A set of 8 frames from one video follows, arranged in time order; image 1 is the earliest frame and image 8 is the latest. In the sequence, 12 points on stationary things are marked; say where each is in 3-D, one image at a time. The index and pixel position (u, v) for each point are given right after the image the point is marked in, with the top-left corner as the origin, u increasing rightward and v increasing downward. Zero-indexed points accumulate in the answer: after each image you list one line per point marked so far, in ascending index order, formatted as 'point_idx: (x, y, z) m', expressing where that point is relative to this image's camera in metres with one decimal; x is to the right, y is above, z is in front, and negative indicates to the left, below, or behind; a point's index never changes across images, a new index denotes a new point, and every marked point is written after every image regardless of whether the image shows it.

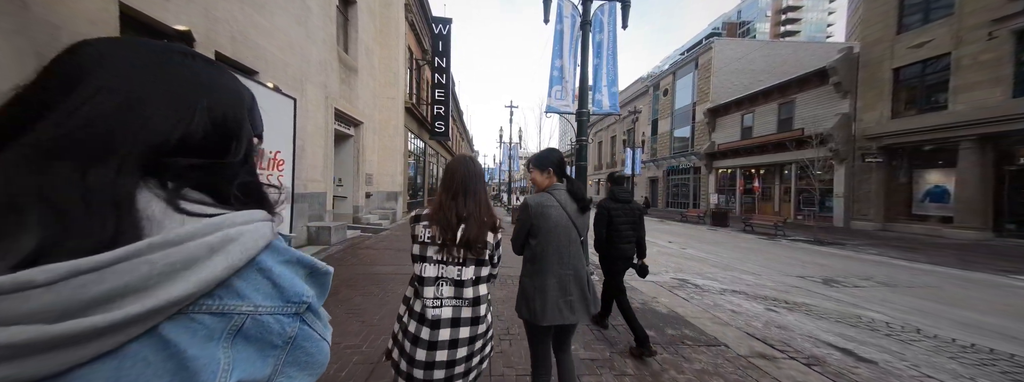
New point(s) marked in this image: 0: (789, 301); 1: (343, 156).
0: (+5.4, -2.2, +4.9) m
1: (-7.5, +1.5, +11.2) m
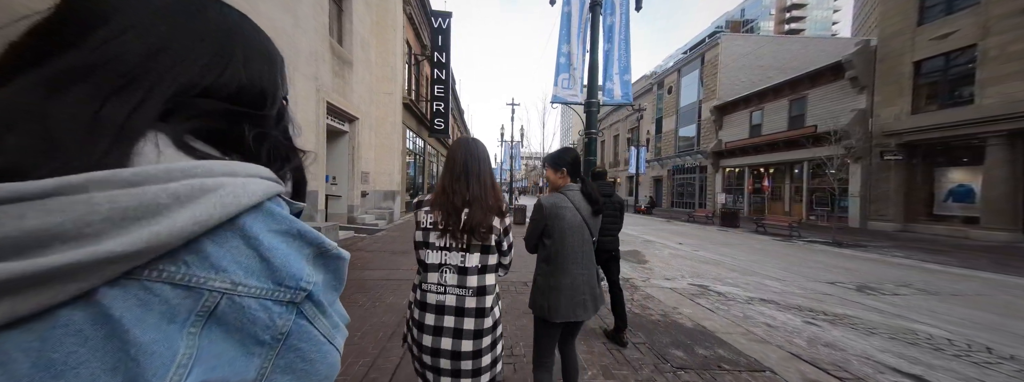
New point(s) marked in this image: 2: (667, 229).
0: (+5.5, -2.1, +4.4) m
1: (-7.4, +1.6, +10.7) m
2: (+9.0, -2.3, +14.7) m
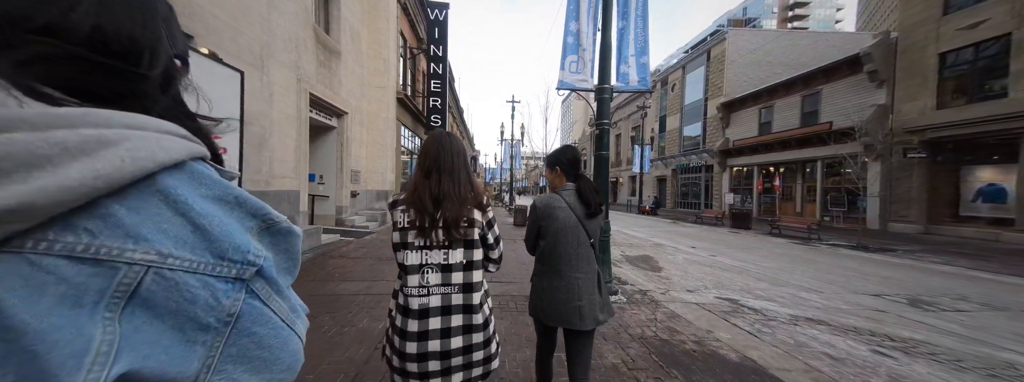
0: (+5.5, -2.1, +3.6) m
1: (-7.4, +1.6, +10.0) m
2: (+9.0, -2.2, +13.9) m
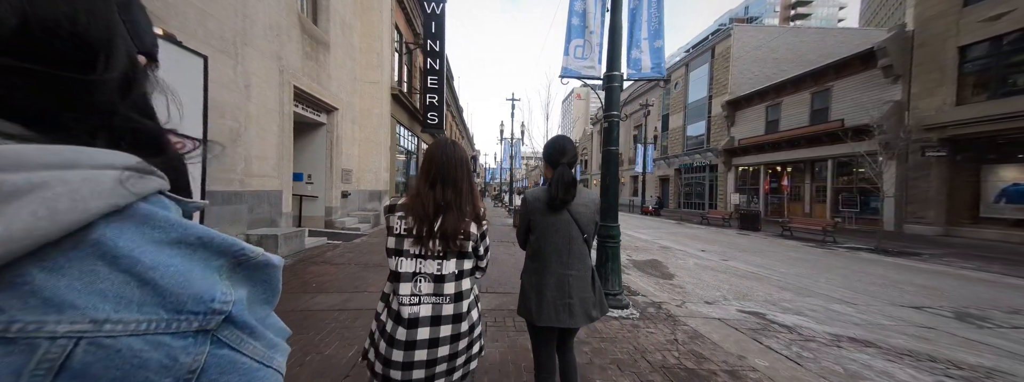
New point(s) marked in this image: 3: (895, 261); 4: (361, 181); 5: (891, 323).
0: (+5.4, -2.1, +3.1) m
1: (-7.4, +1.6, +9.4) m
2: (+9.0, -2.3, +13.4) m
3: (+12.8, -2.3, +8.4) m
4: (-6.8, +0.5, +11.3) m
5: (+6.2, -2.2, +4.1) m
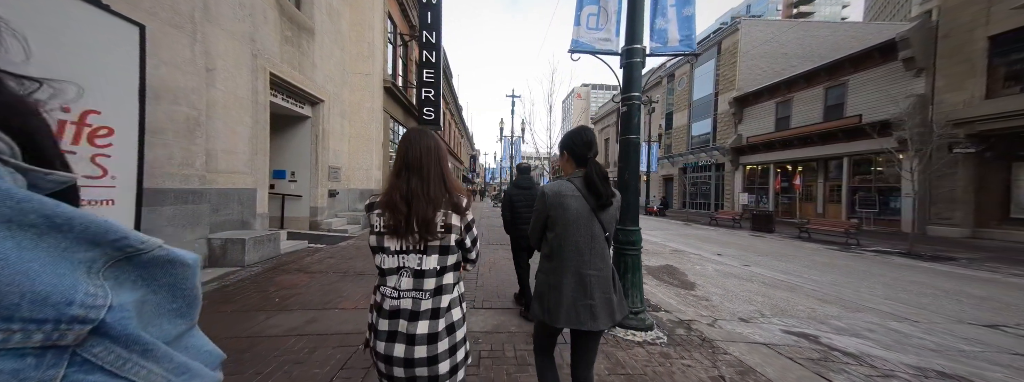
0: (+5.4, -2.0, +2.3) m
1: (-7.4, +1.6, +8.7) m
2: (+9.0, -2.2, +12.6) m
3: (+12.8, -2.3, +7.7) m
4: (-6.8, +0.5, +10.5) m
5: (+6.2, -2.1, +3.4) m
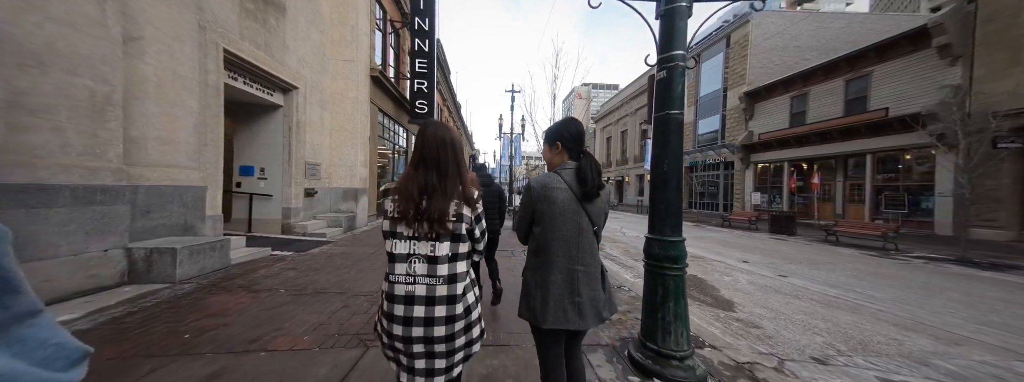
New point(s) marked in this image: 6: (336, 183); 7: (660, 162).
0: (+5.4, -2.0, +1.3) m
1: (-7.5, +1.7, +7.7) m
2: (+9.0, -2.2, +11.6) m
3: (+12.7, -2.2, +6.6) m
4: (-6.8, +0.5, +9.5) m
5: (+6.2, -2.1, +2.4) m
6: (-6.8, +0.3, +9.7) m
7: (+1.6, +0.3, +2.7) m
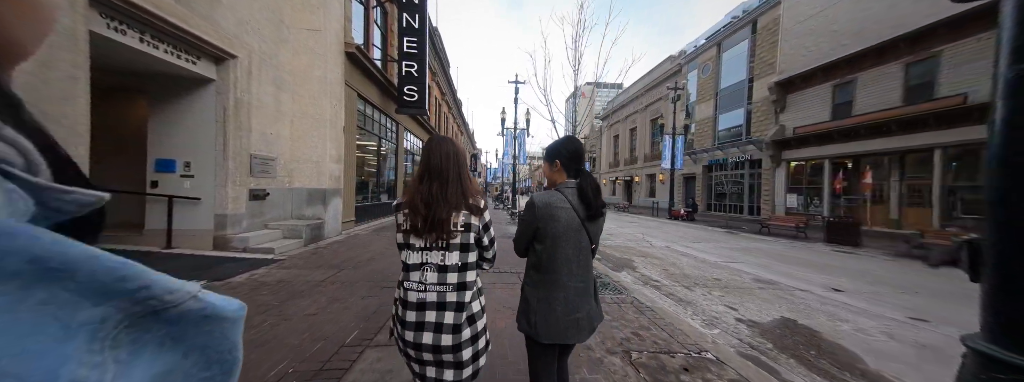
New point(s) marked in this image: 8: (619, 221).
0: (+5.5, -2.1, -0.7) m
1: (-7.3, +1.6, +5.8) m
2: (+9.2, -2.2, +9.5) m
3: (+12.9, -2.3, +4.5) m
4: (-6.7, +0.5, +7.6) m
5: (+6.3, -2.1, +0.4) m
6: (-6.6, +0.2, +7.8) m
7: (+1.7, +0.3, +0.7) m
8: (+7.6, -2.2, +18.0) m
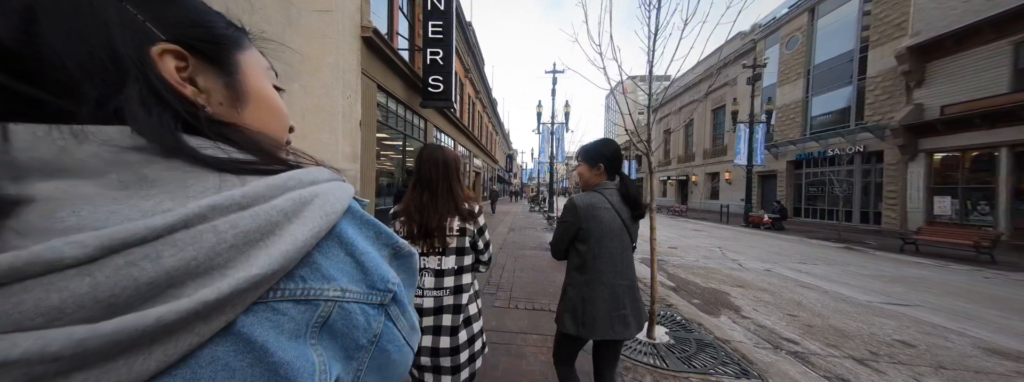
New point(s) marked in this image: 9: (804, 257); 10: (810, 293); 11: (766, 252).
0: (+5.1, -2.1, -3.2) m
1: (-6.6, +1.6, +5.1) m
2: (+10.3, -2.3, +6.4) m
3: (+13.2, -2.3, +0.9) m
4: (-5.7, +0.5, +6.8) m
5: (+6.1, -2.1, -2.3) m
6: (-5.6, +0.2, +6.9) m
7: (+1.6, +0.2, -1.3) m
8: (+10.0, -2.3, +15.0) m
9: (+10.1, -2.3, +8.7) m
10: (+6.5, -2.2, +5.4) m
11: (+9.4, -2.2, +9.2) m
